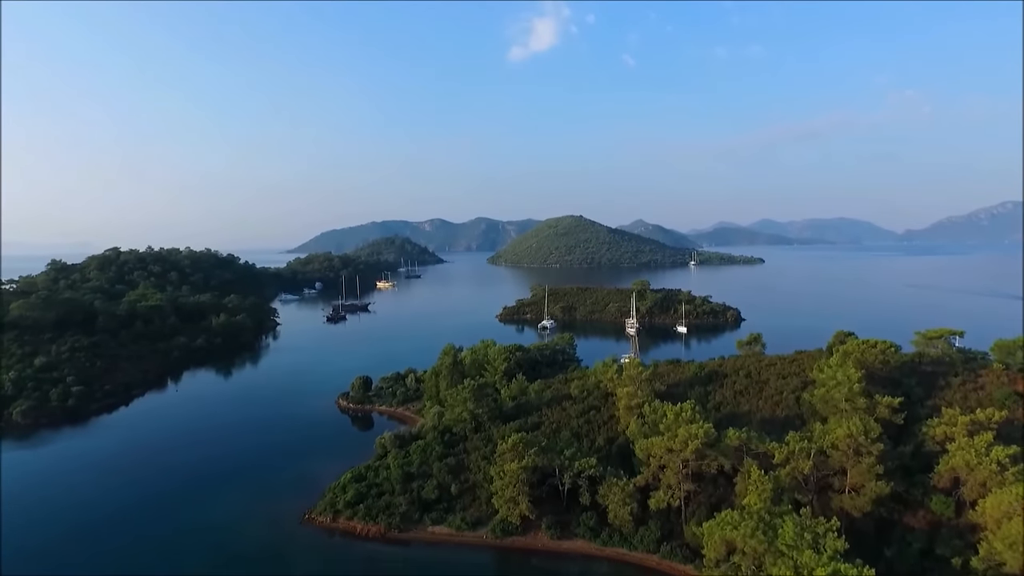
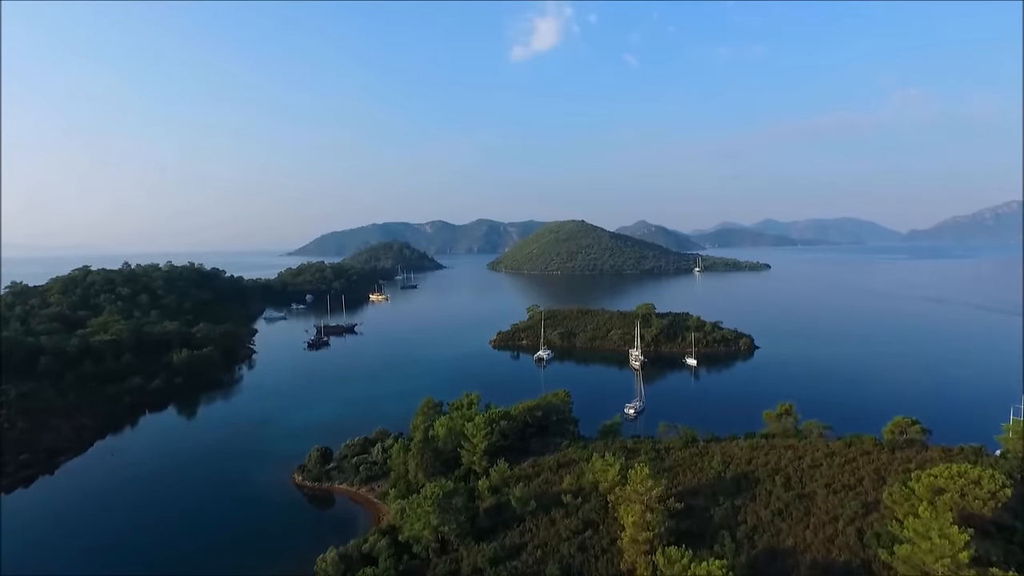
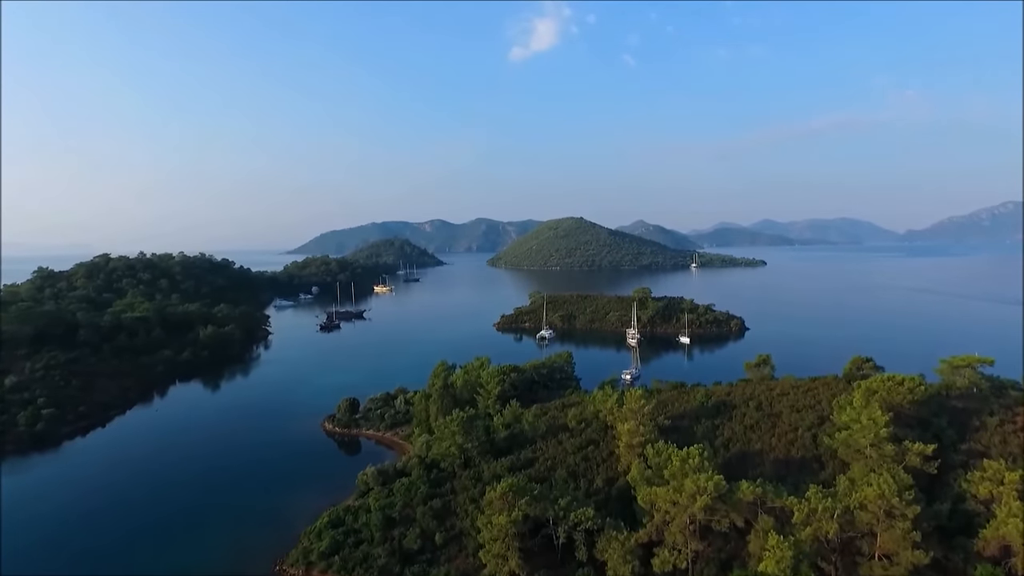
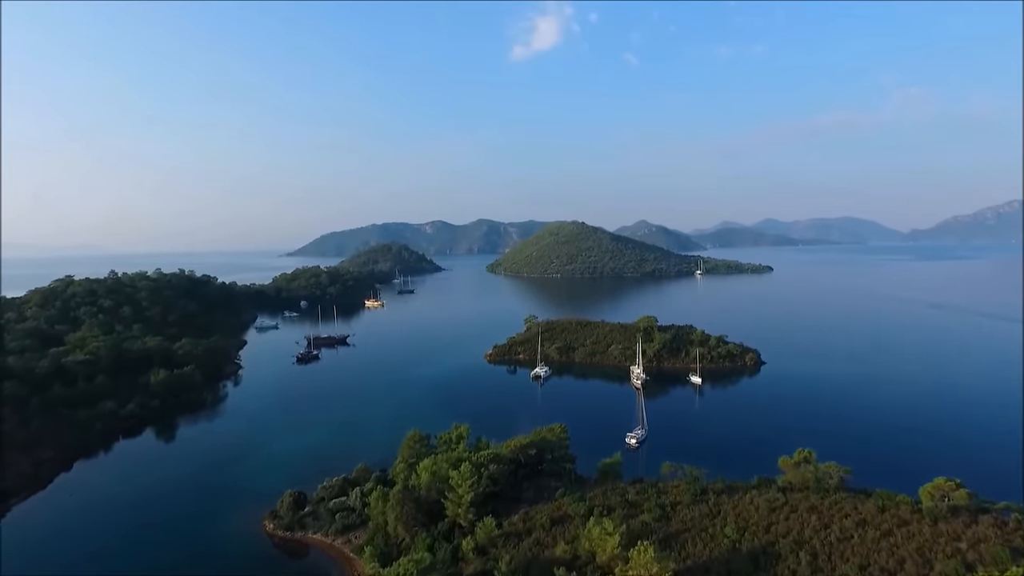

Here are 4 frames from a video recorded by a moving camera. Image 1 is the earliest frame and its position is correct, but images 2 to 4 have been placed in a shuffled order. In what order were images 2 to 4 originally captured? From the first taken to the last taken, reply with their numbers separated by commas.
3, 2, 4
